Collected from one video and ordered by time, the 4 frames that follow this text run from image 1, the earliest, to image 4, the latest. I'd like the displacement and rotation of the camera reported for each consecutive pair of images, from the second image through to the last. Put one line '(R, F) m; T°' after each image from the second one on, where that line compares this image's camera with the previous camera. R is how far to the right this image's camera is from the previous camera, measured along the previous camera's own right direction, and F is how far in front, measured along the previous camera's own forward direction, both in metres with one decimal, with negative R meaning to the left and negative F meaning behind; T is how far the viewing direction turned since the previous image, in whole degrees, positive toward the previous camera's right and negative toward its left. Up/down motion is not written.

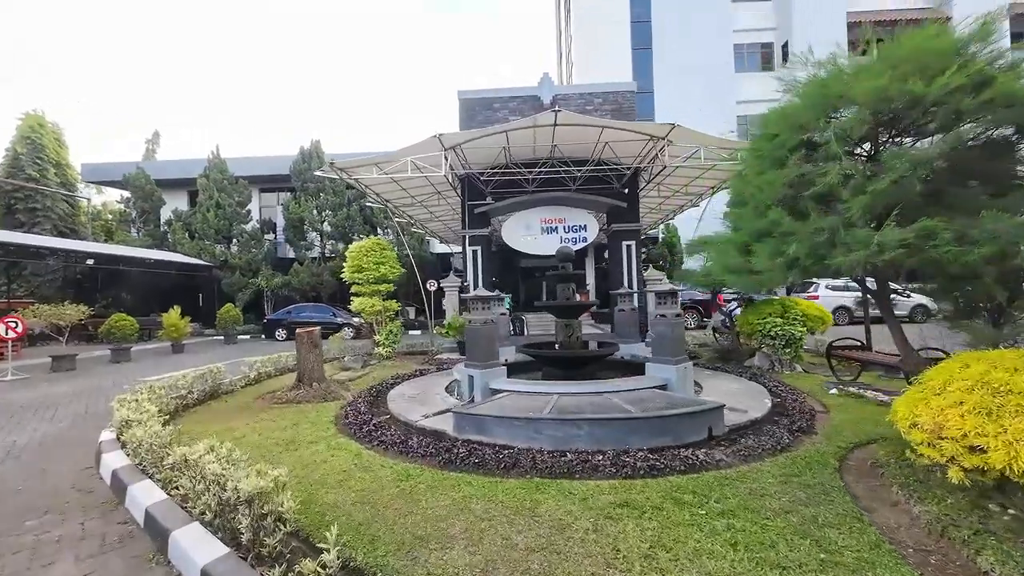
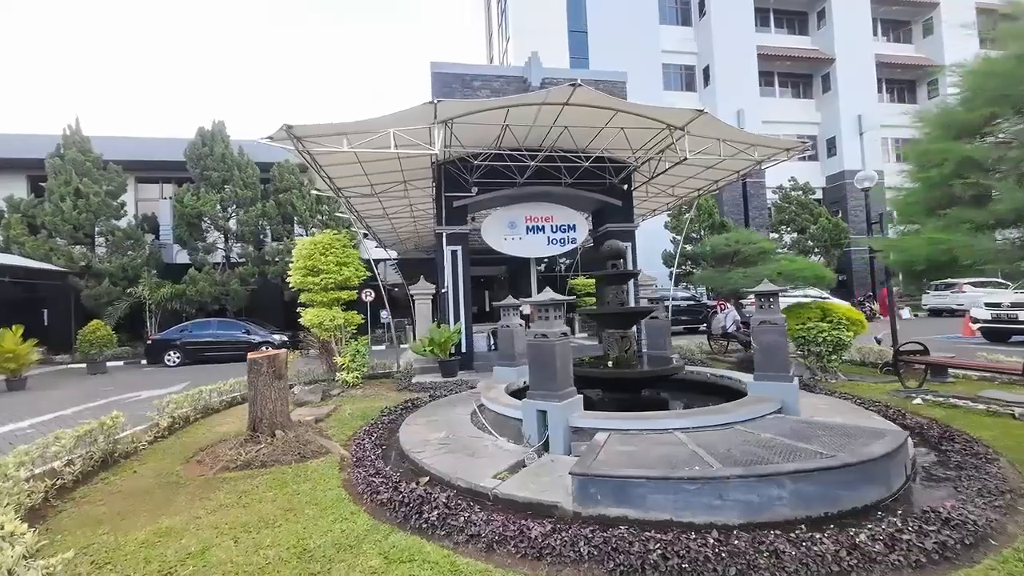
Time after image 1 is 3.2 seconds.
(-1.9, +1.9) m; +12°
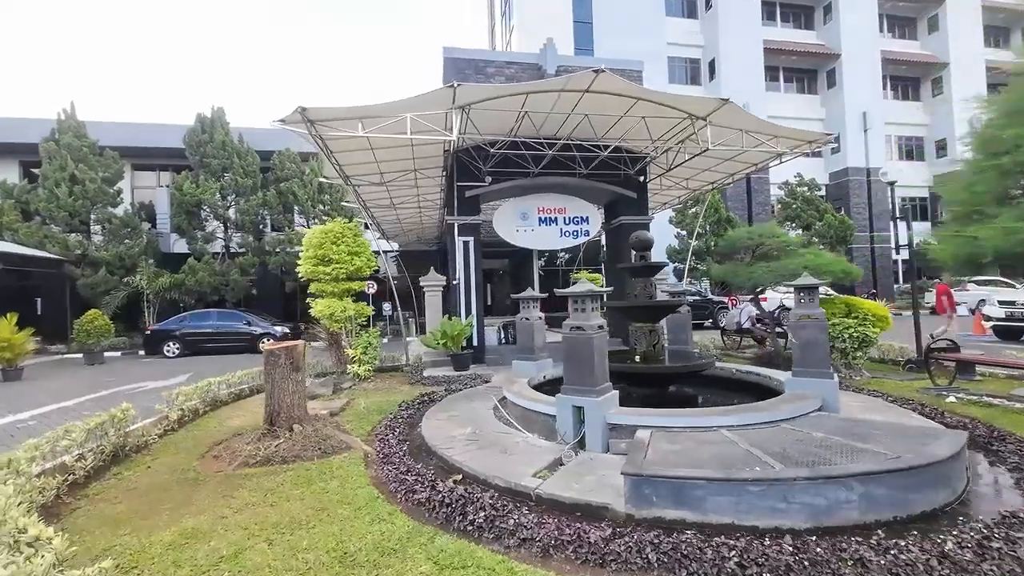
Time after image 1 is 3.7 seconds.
(-0.4, +0.2) m; +1°
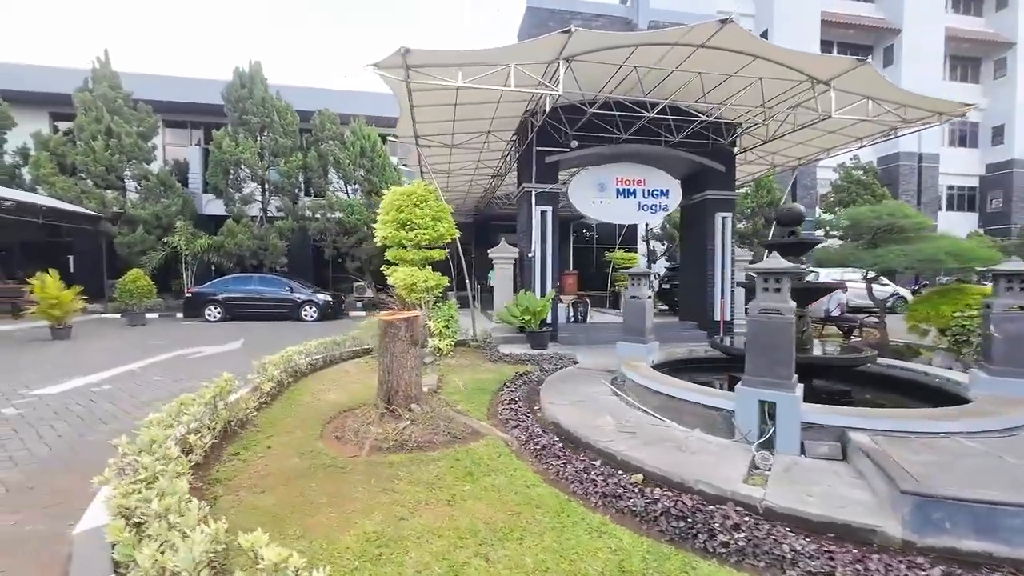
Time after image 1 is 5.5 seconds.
(-1.6, +0.6) m; -1°
